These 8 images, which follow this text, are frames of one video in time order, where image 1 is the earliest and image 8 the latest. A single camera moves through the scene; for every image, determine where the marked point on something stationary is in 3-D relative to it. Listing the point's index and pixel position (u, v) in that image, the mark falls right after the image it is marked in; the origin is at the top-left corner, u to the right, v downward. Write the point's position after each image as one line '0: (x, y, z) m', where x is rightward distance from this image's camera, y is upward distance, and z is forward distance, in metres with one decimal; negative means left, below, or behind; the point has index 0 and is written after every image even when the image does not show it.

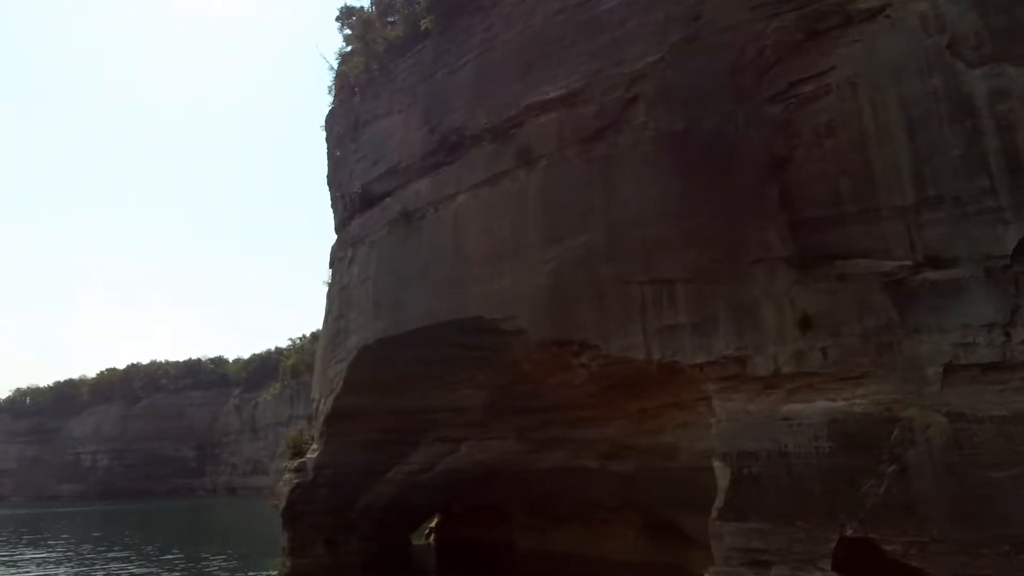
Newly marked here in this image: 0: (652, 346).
0: (+2.5, -1.1, +9.5) m
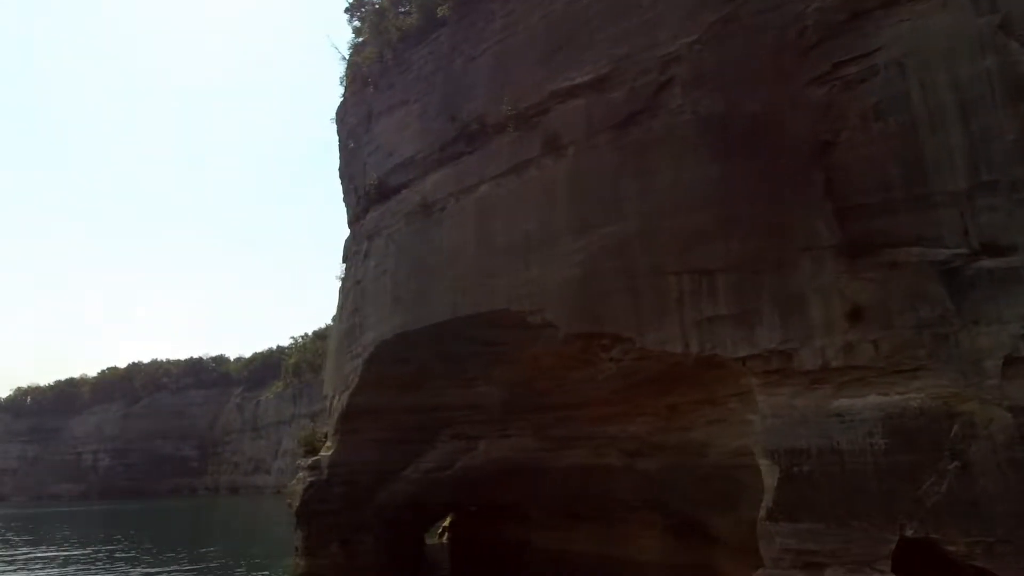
0: (+3.1, -0.9, +9.1) m
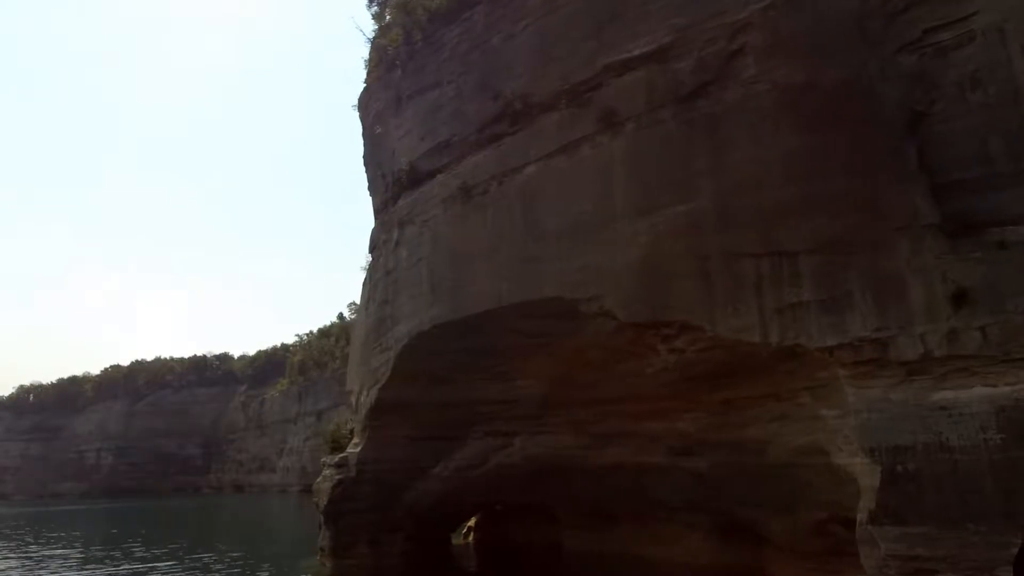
0: (+4.1, -0.6, +8.5) m
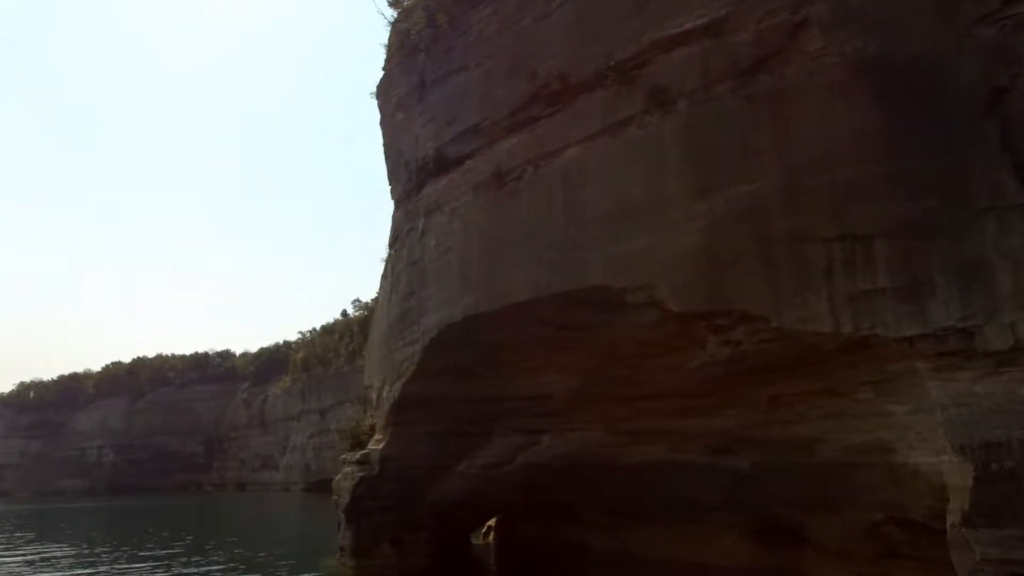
0: (+4.9, -0.4, +7.9) m
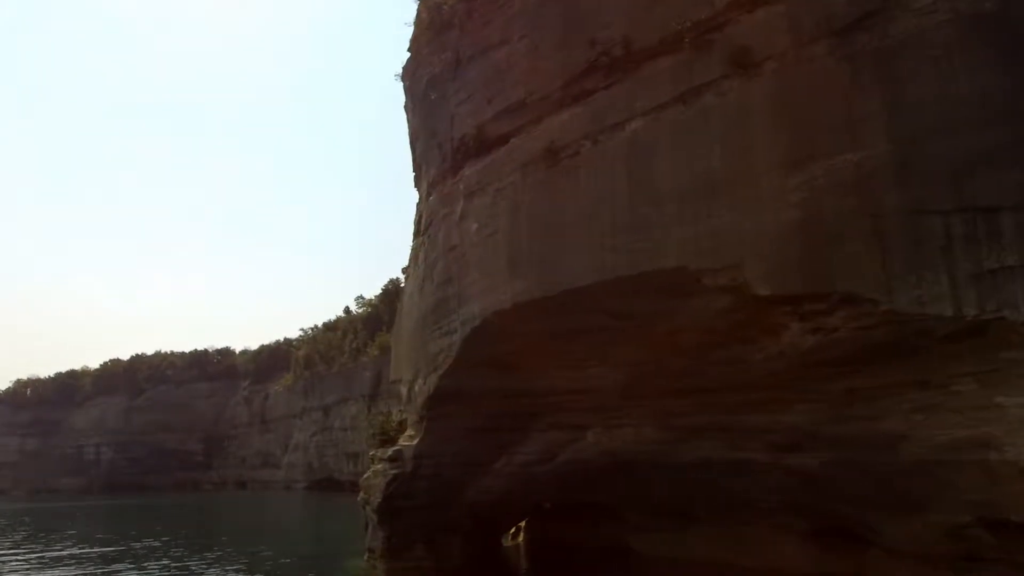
0: (+6.0, -0.1, +7.1) m
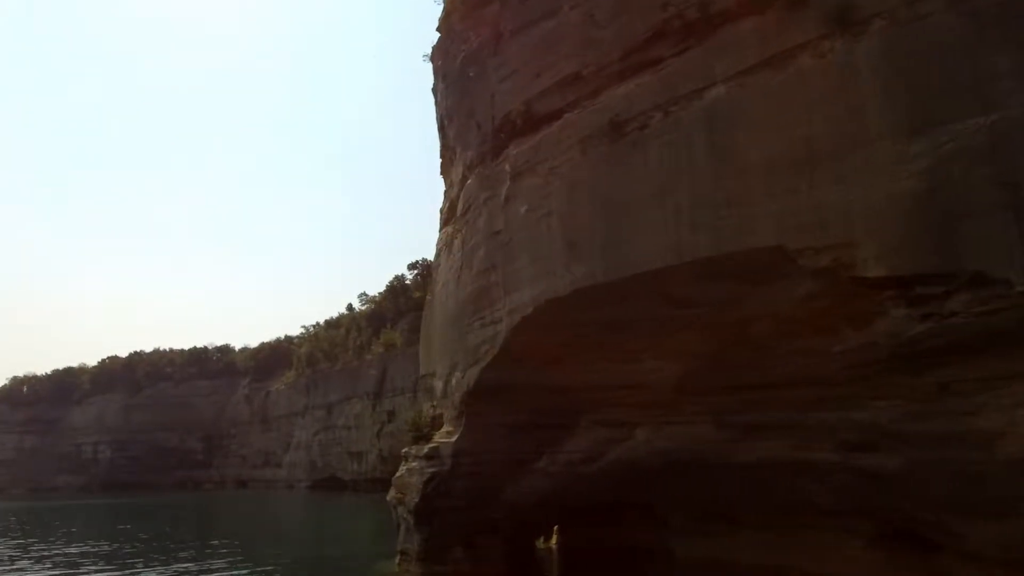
0: (+7.2, +0.1, +6.3) m
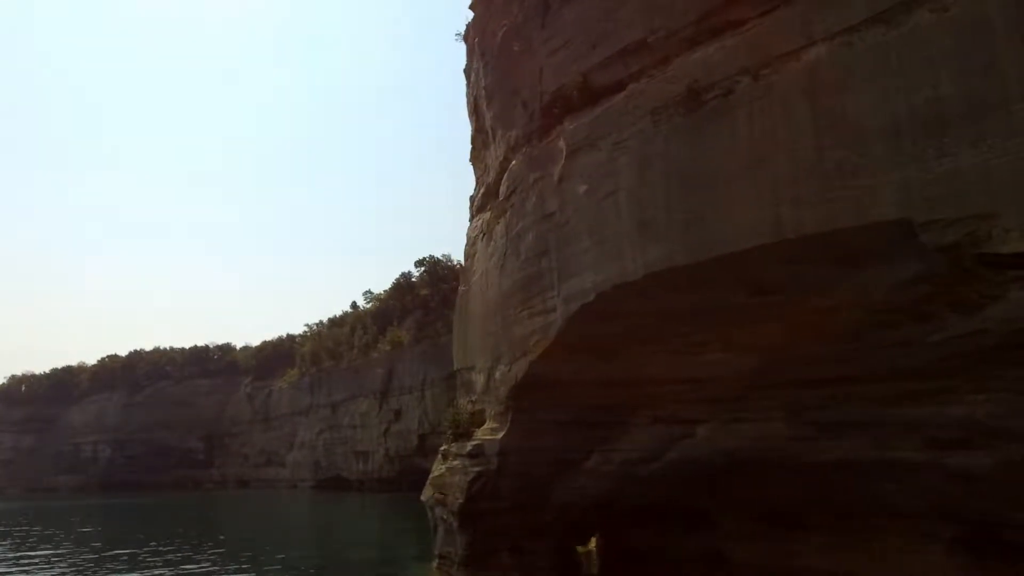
0: (+8.4, +0.4, +5.5) m
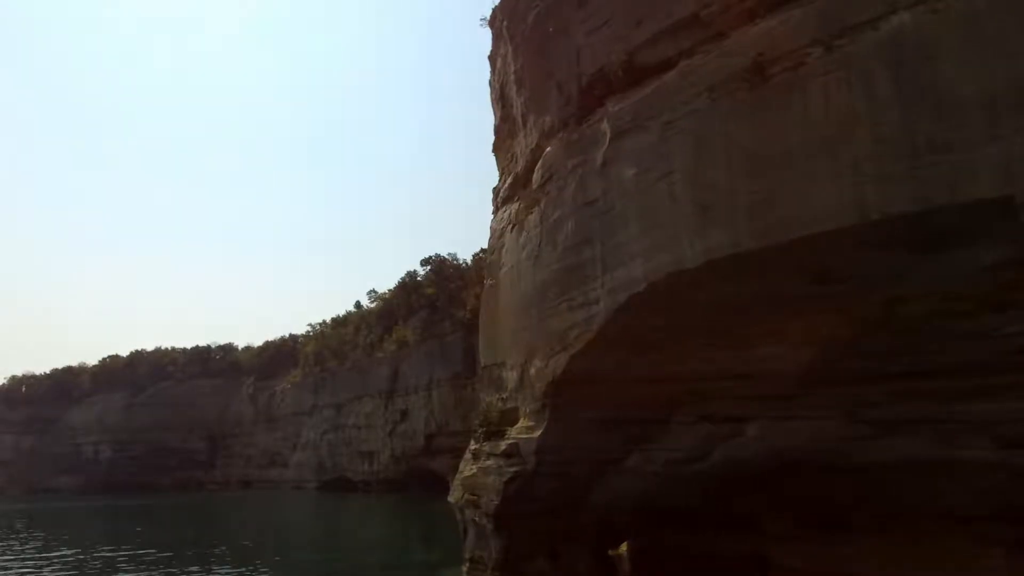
0: (+9.3, +0.6, +4.9) m
